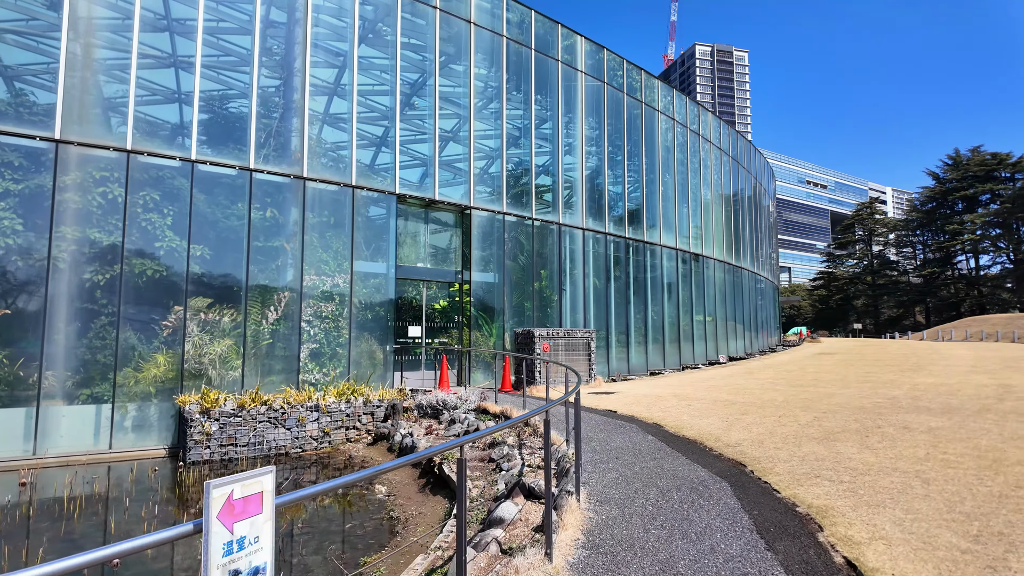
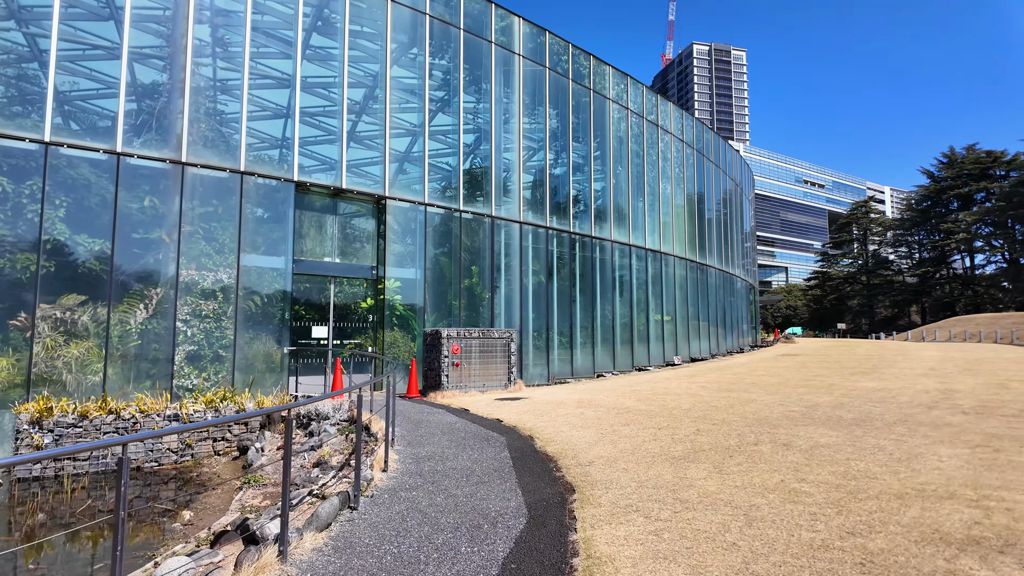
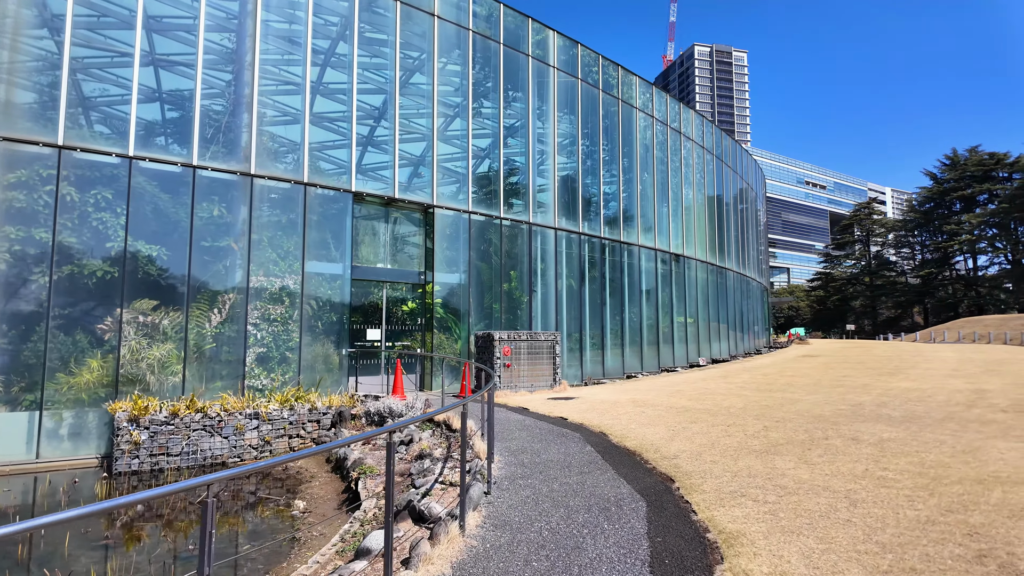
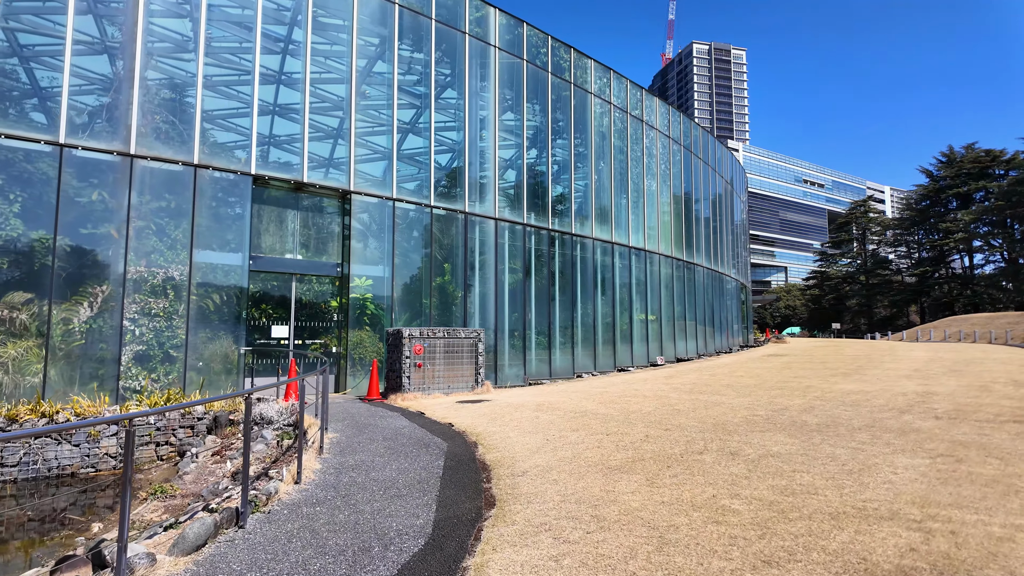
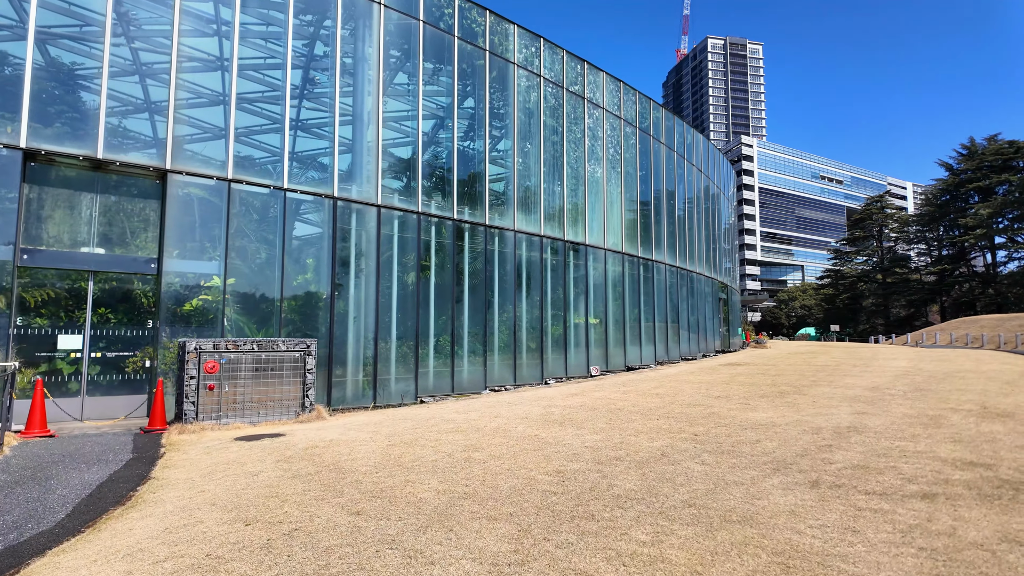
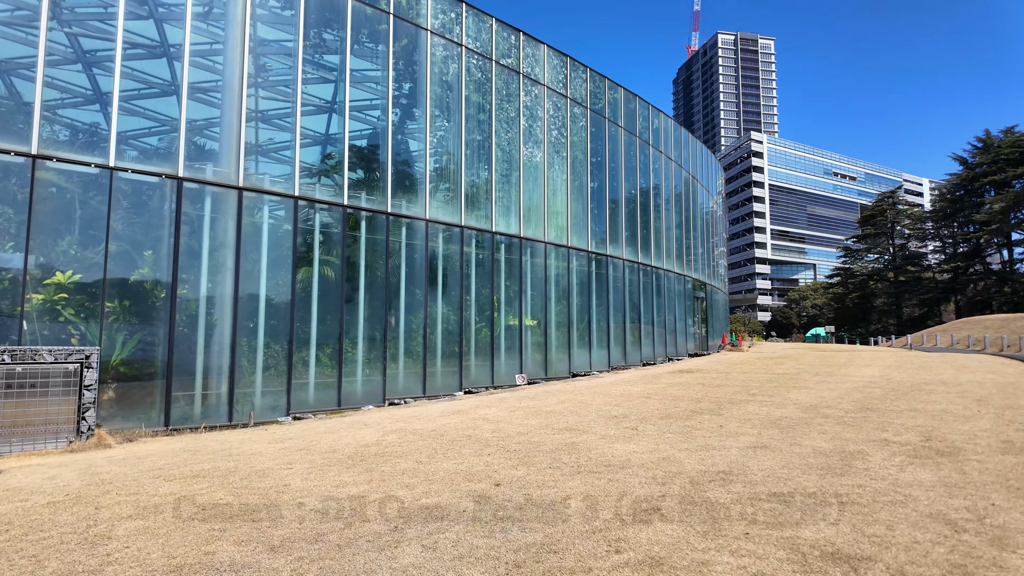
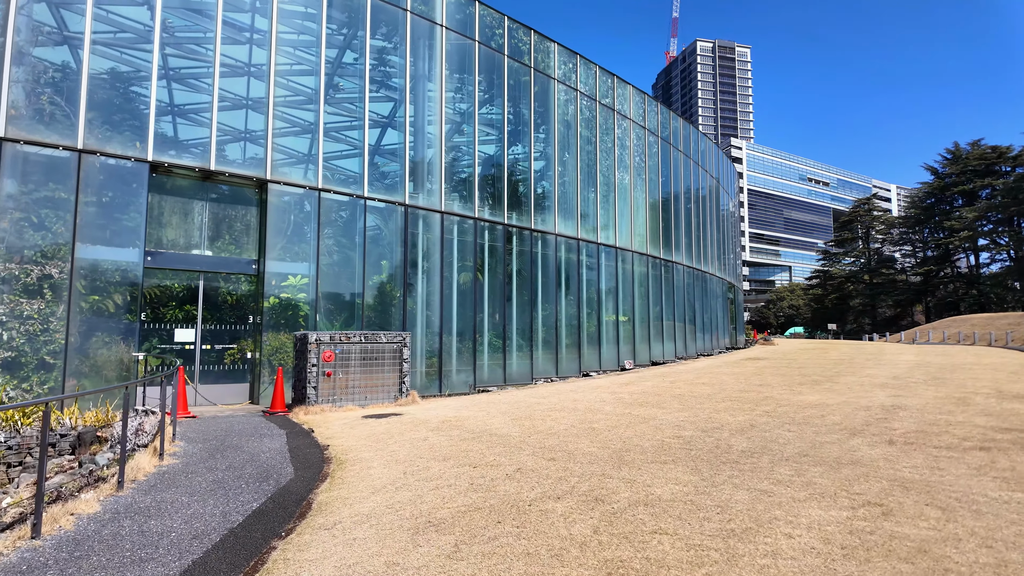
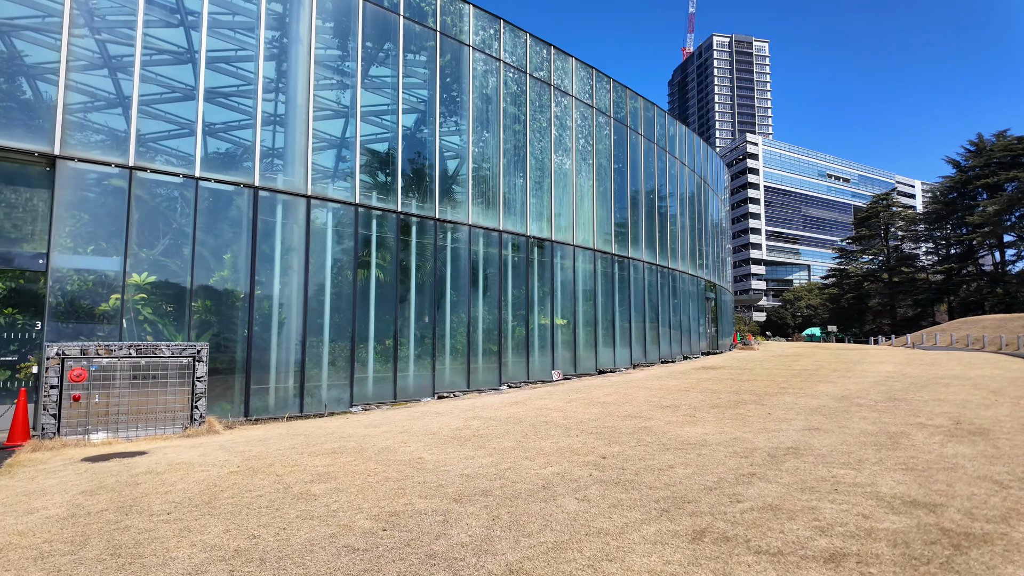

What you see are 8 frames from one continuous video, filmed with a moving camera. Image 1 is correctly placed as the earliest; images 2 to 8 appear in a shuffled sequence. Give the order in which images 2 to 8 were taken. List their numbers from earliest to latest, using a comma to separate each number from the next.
3, 2, 4, 7, 5, 8, 6
